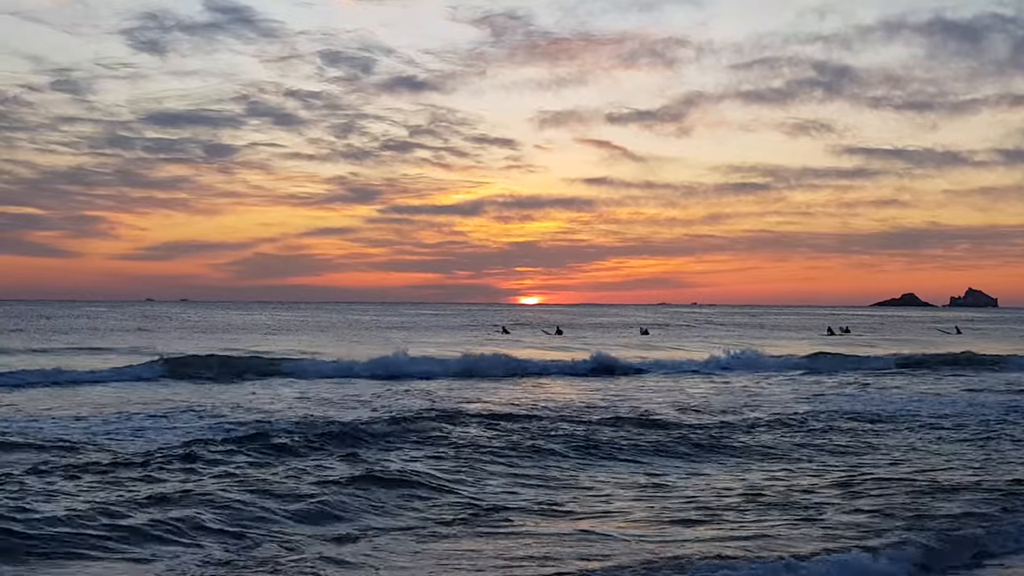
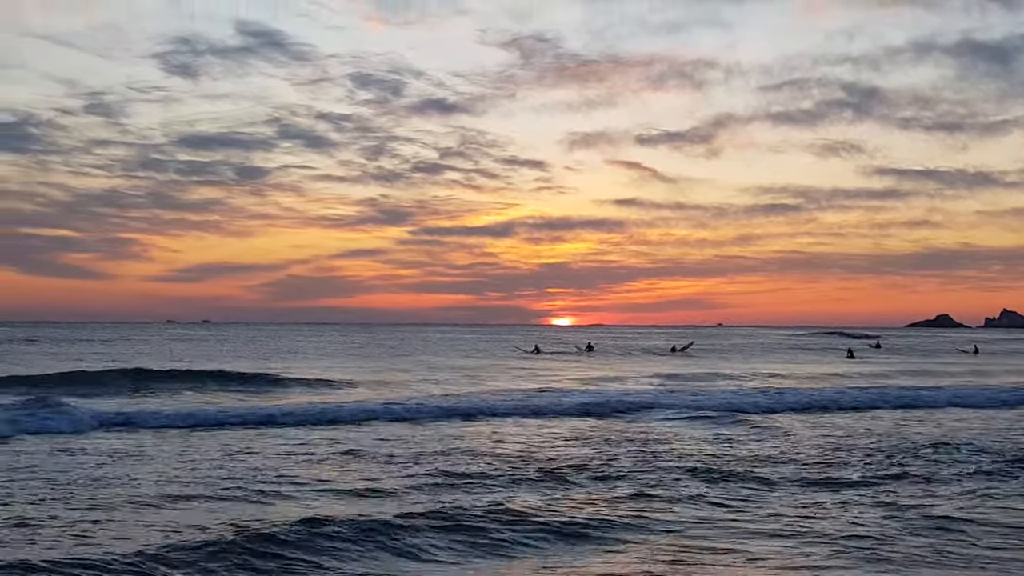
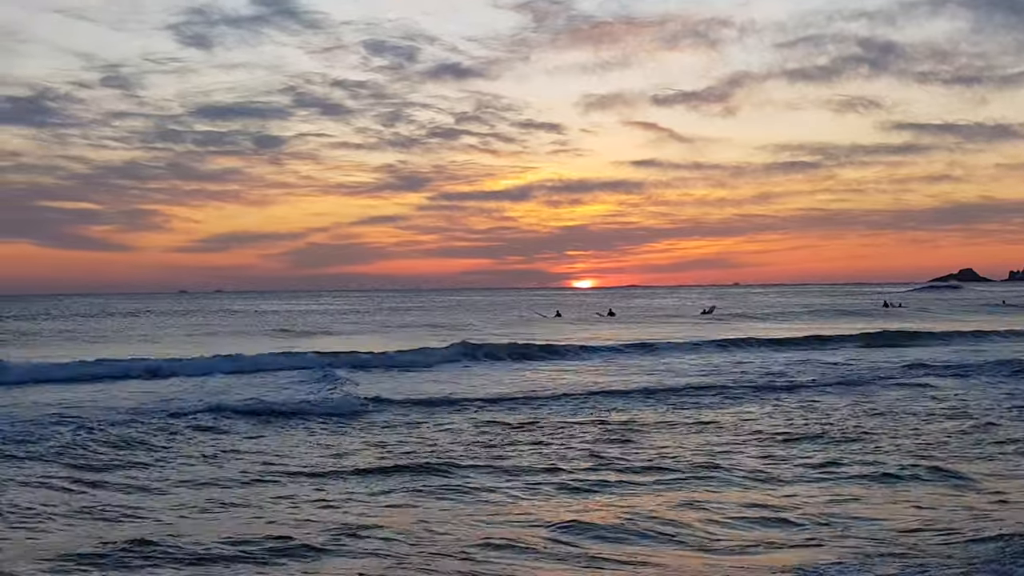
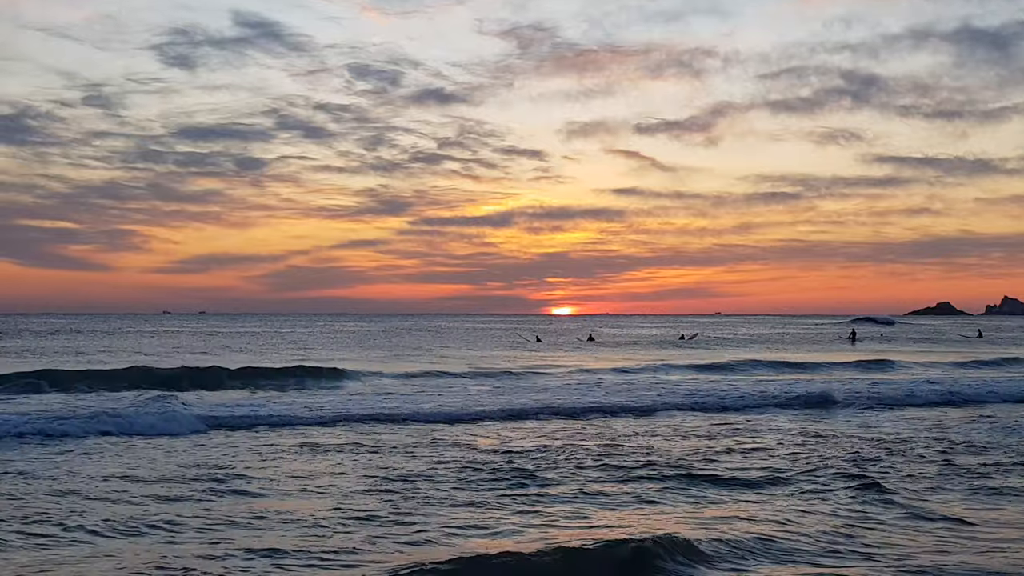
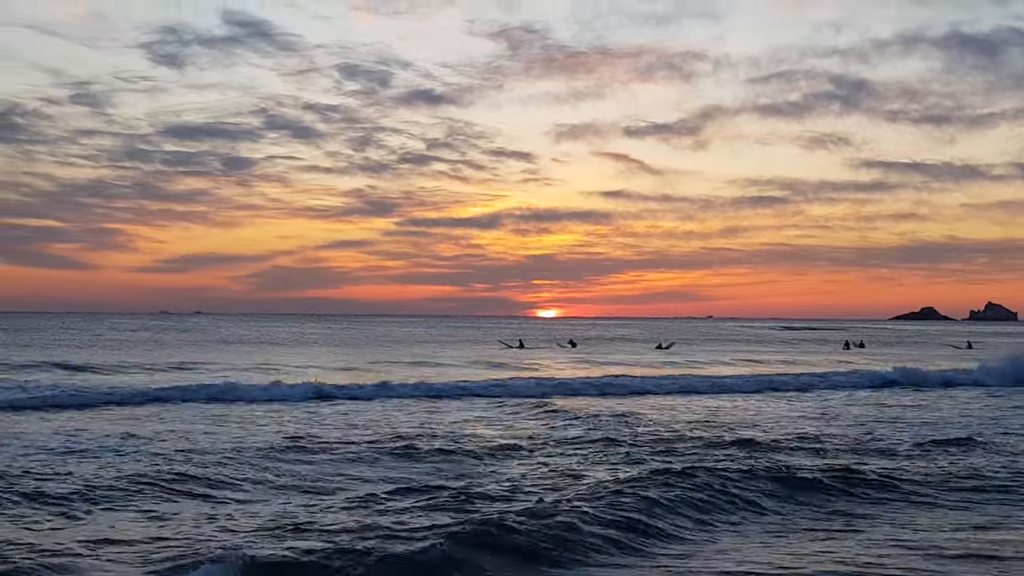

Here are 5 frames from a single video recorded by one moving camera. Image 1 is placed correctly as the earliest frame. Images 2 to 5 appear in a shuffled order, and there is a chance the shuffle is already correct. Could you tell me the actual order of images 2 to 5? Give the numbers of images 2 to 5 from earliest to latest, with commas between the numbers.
5, 2, 4, 3
